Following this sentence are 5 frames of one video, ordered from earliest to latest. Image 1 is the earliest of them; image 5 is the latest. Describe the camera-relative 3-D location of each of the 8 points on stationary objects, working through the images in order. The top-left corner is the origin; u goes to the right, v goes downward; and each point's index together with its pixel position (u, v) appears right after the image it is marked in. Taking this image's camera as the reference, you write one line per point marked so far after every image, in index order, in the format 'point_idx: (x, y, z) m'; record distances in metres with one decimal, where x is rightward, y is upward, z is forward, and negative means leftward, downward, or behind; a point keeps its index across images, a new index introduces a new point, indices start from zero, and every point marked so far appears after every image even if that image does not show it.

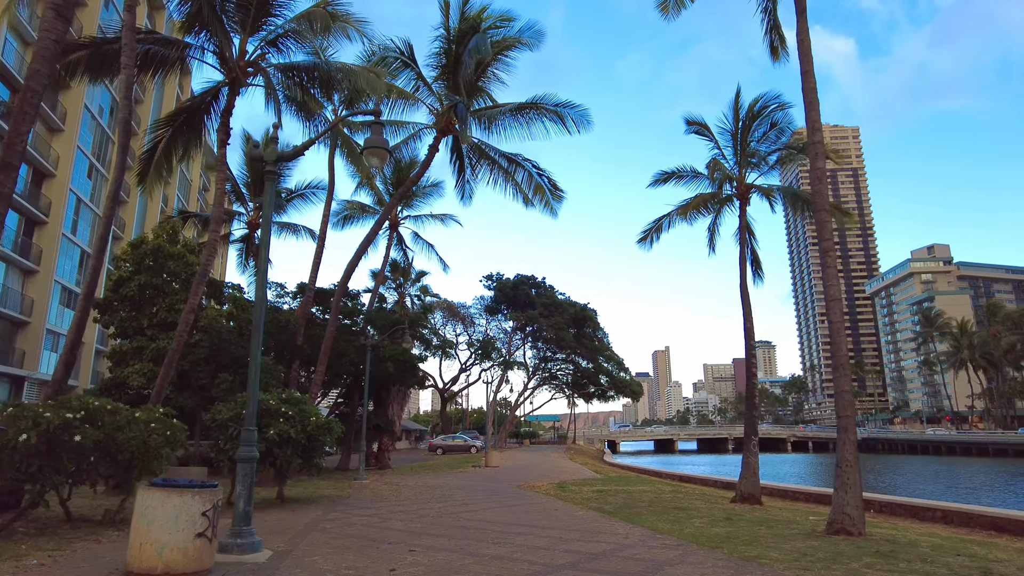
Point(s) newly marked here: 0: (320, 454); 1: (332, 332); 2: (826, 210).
0: (-3.0, -2.6, +10.2) m
1: (-4.6, -1.1, +16.6) m
2: (+4.2, +1.0, +8.7) m
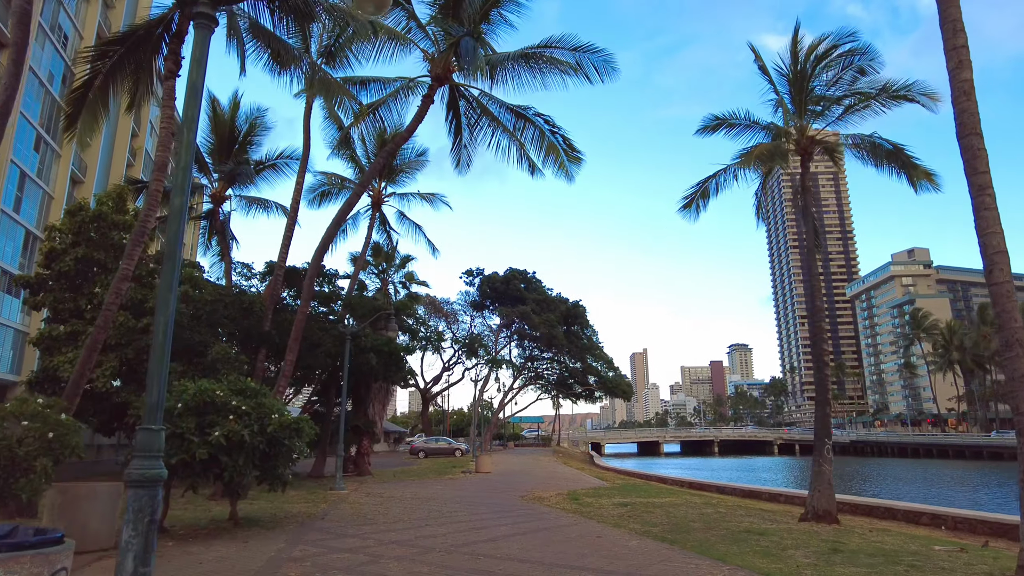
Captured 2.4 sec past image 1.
0: (-2.7, -2.0, +7.7) m
1: (-4.4, -0.6, +14.0) m
2: (+4.6, +1.5, +6.5) m
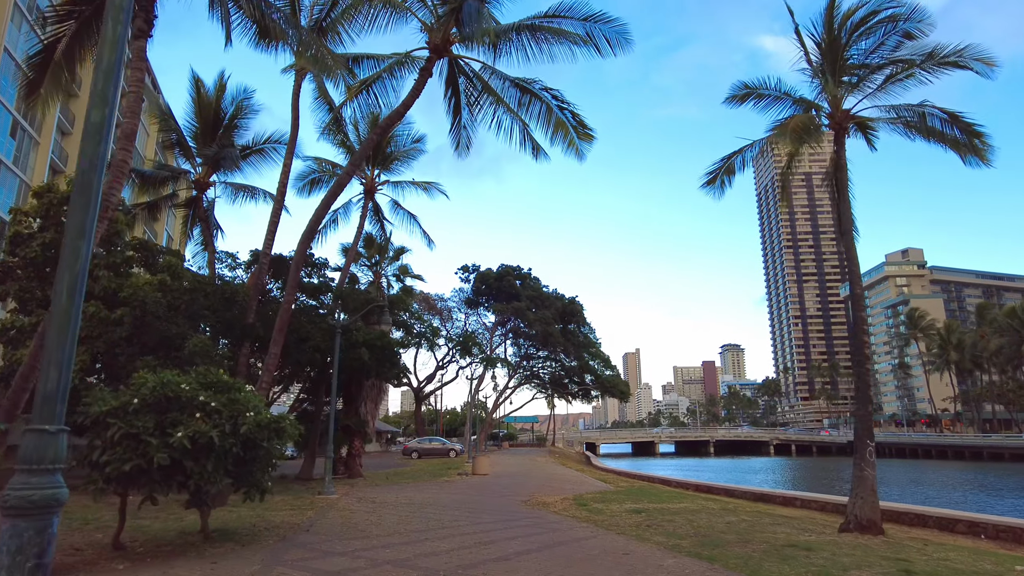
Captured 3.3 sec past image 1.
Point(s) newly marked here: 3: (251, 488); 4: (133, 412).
0: (-2.6, -1.8, +6.7) m
1: (-4.4, -0.3, +12.9) m
2: (+4.7, +1.7, +5.5) m
3: (-2.7, -2.1, +6.8) m
4: (-3.4, -1.1, +5.8) m
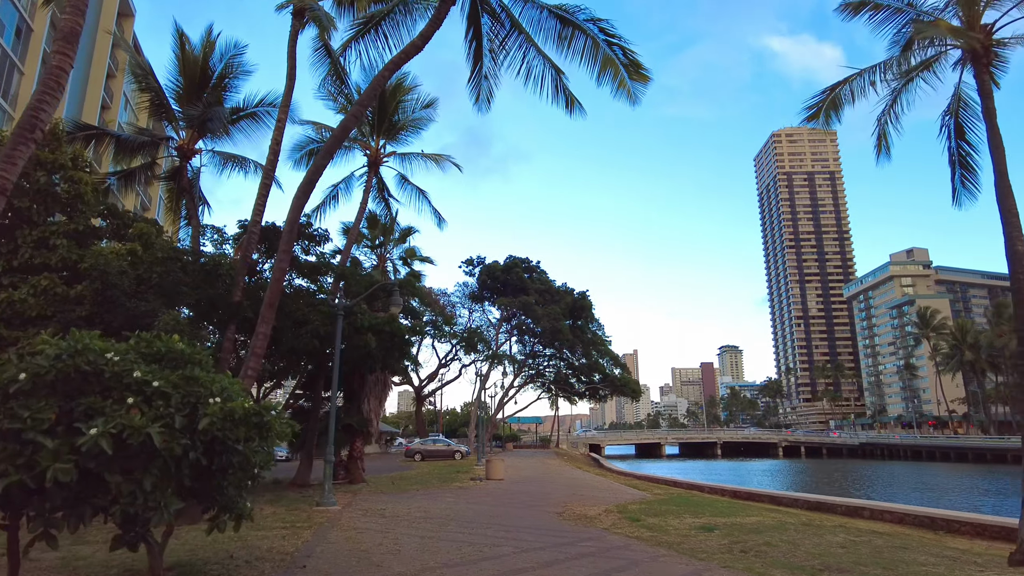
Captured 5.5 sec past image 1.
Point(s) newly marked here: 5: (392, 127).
0: (-1.9, -1.3, +4.5) m
1: (-3.7, +0.2, +10.7) m
2: (+5.4, +2.2, +3.4) m
3: (-2.0, -1.6, +4.6) m
4: (-2.7, -0.6, +3.6) m
5: (-3.4, +4.6, +18.7) m
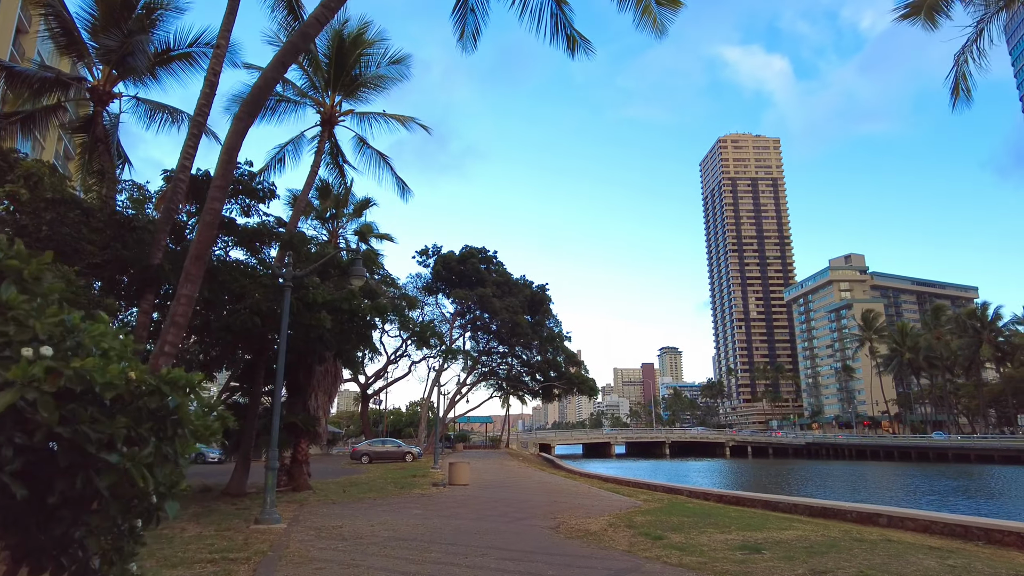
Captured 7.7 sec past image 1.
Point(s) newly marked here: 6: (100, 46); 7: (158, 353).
0: (-1.4, -0.8, +2.2) m
1: (-3.7, +0.7, +8.3) m
2: (+6.0, +2.5, +1.7) m
3: (-1.5, -1.0, +2.3) m
4: (-2.1, -0.1, +1.3) m
5: (-4.0, +5.1, +16.3) m
6: (-8.7, +5.0, +13.9) m
7: (-4.1, -0.8, +7.8) m
